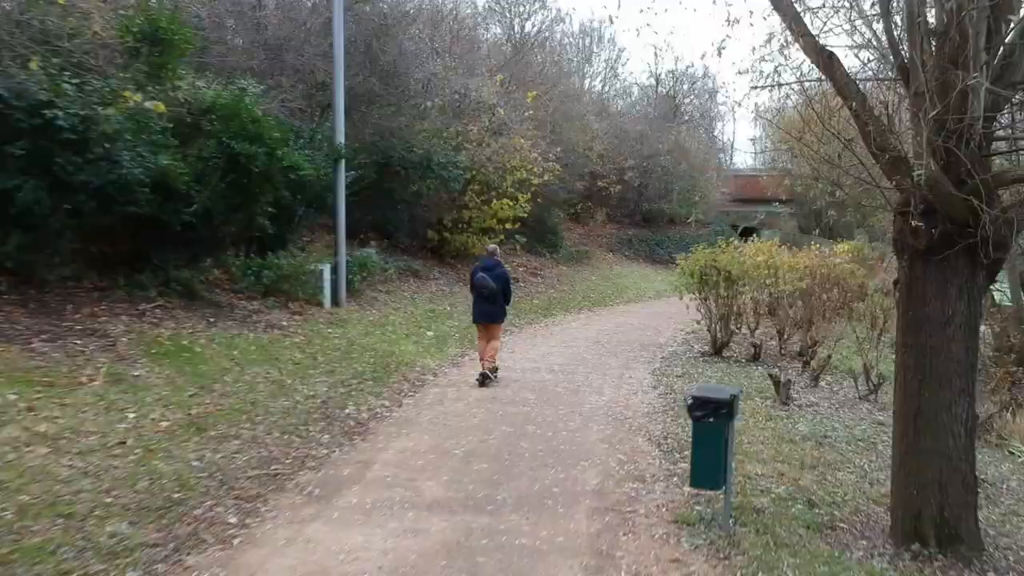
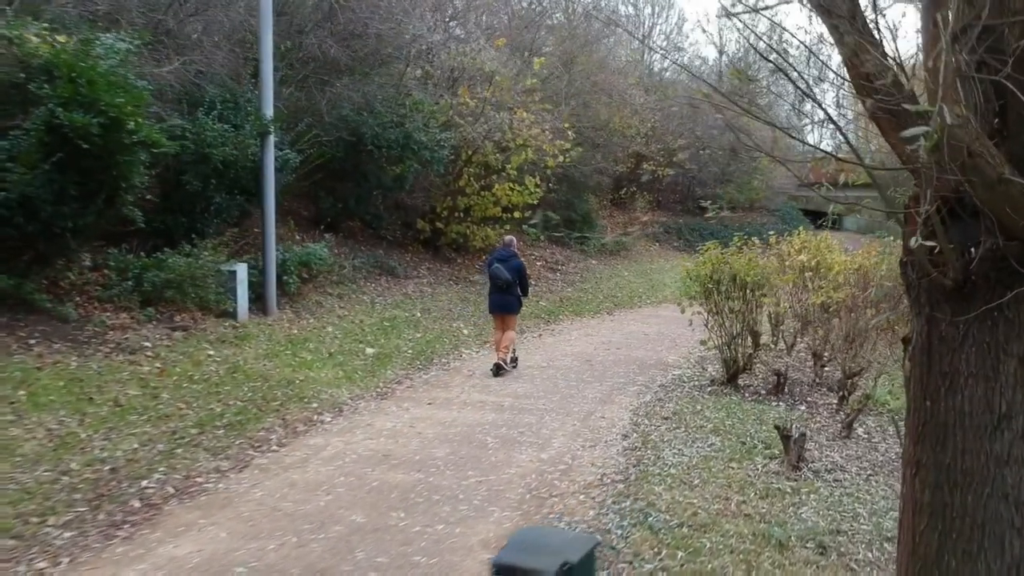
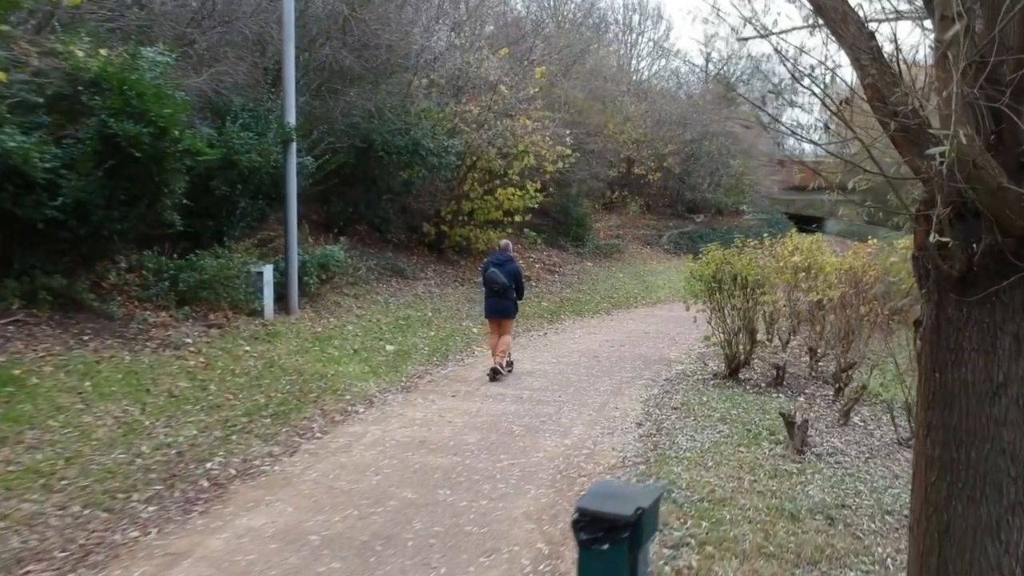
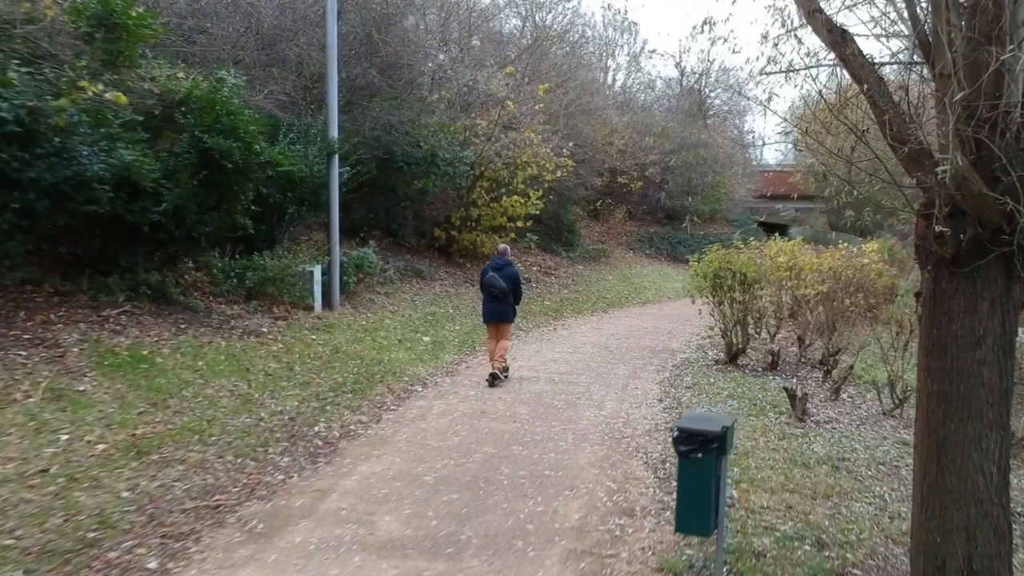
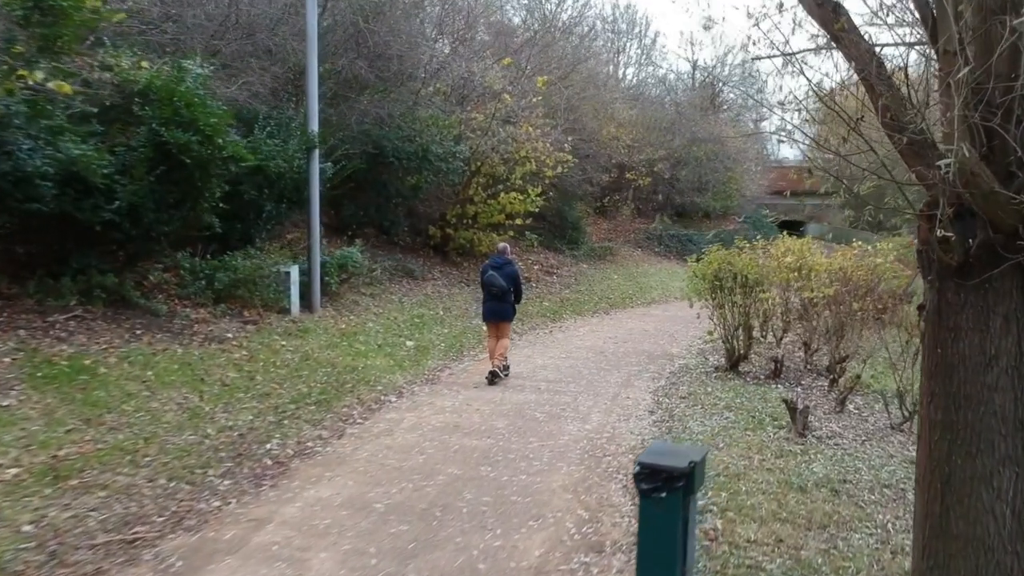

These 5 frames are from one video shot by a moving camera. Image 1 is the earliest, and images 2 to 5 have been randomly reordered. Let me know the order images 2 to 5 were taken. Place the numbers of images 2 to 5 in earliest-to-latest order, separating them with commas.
4, 5, 3, 2
